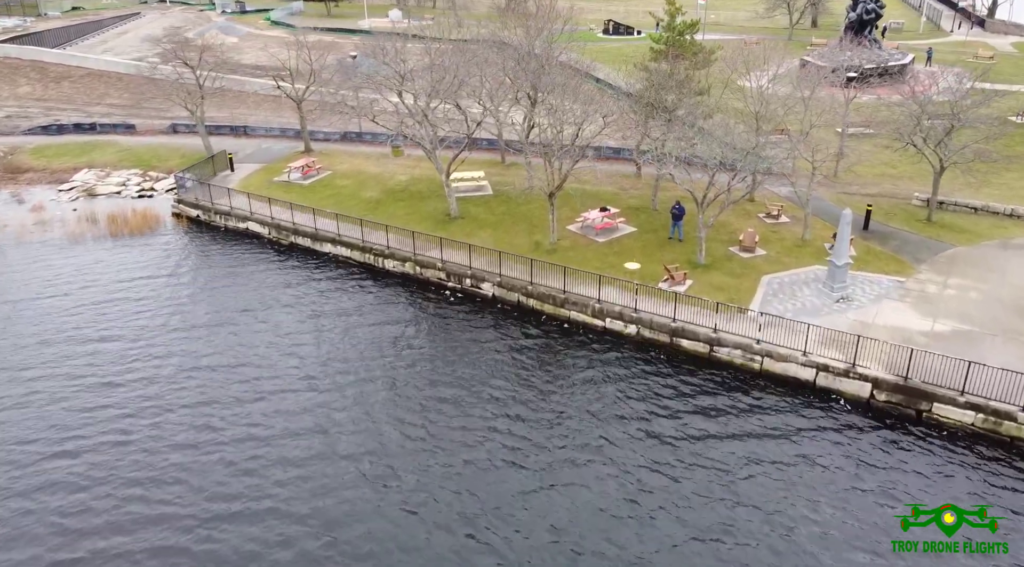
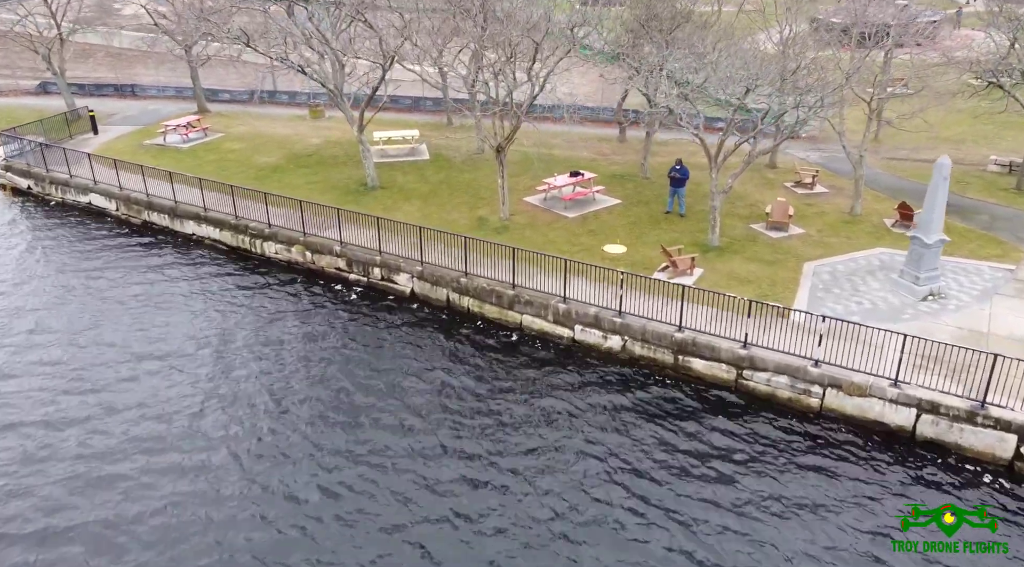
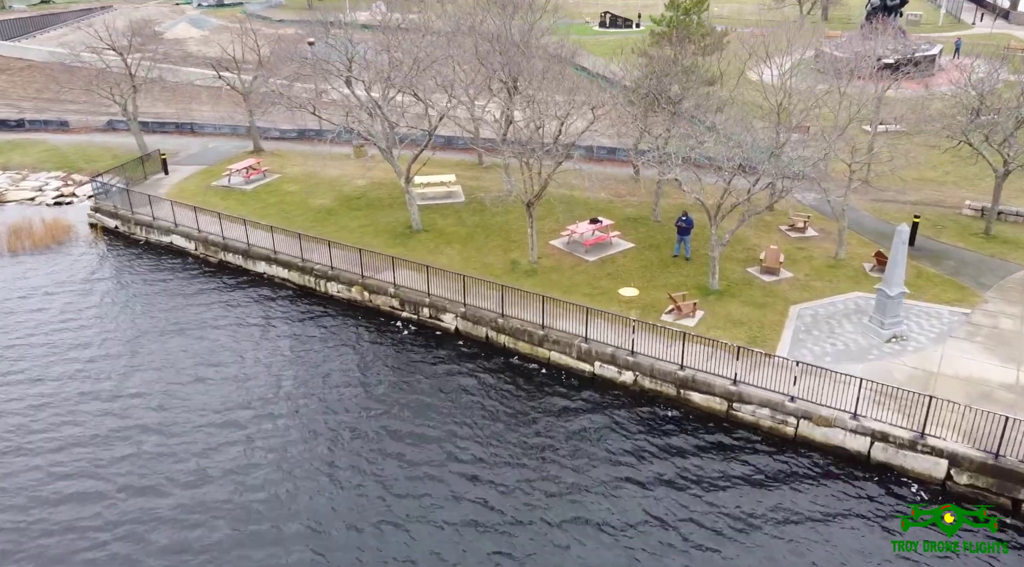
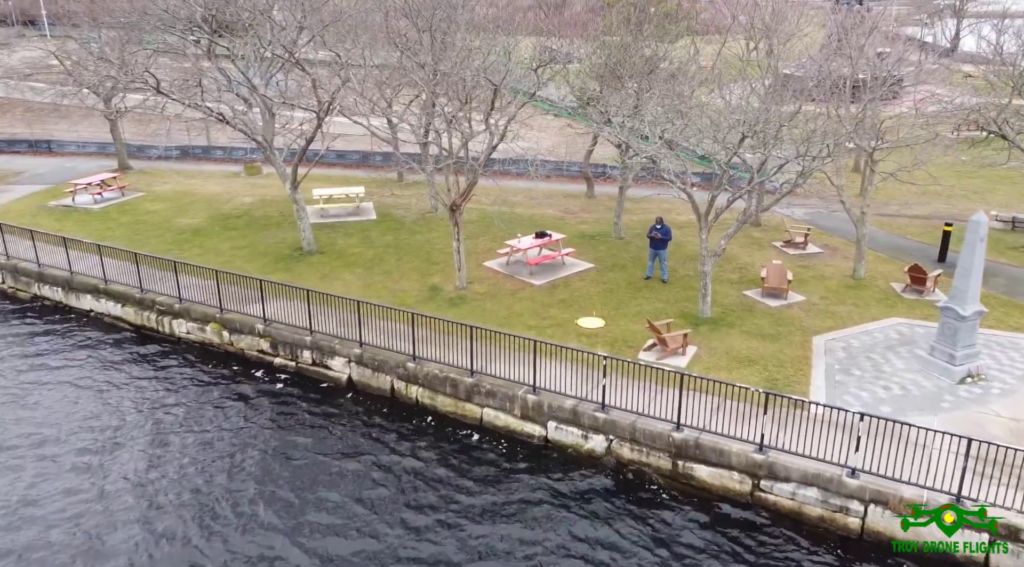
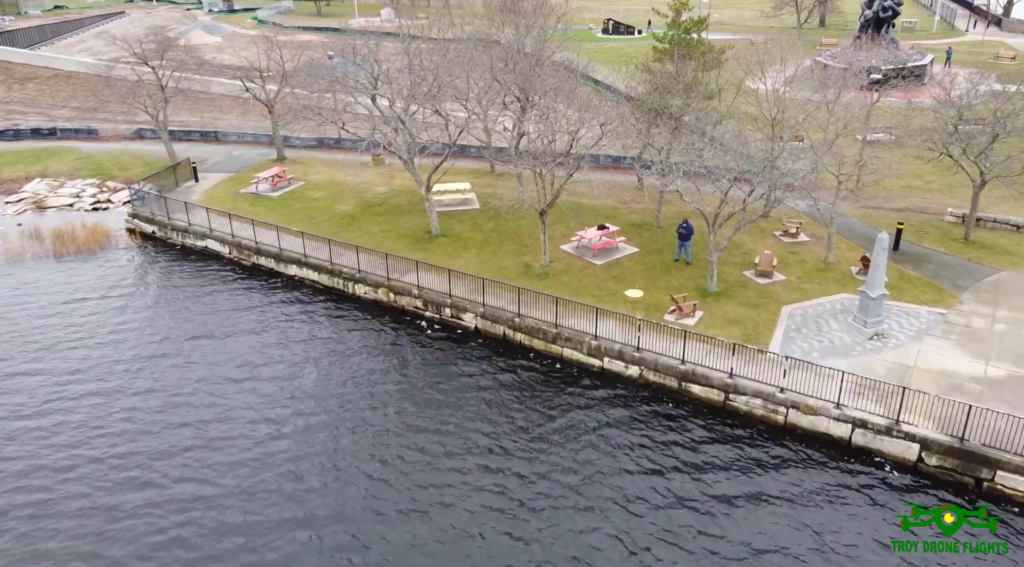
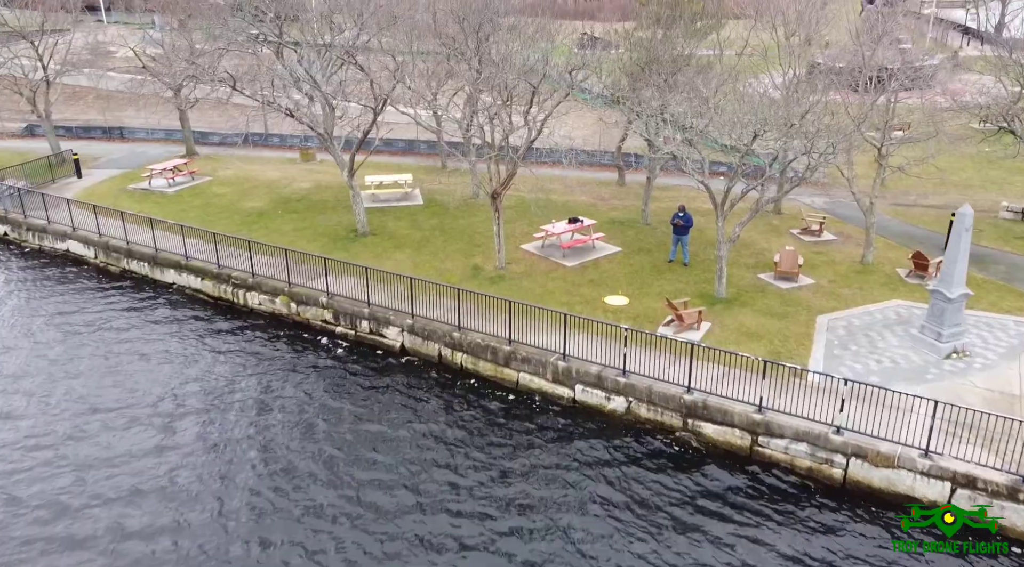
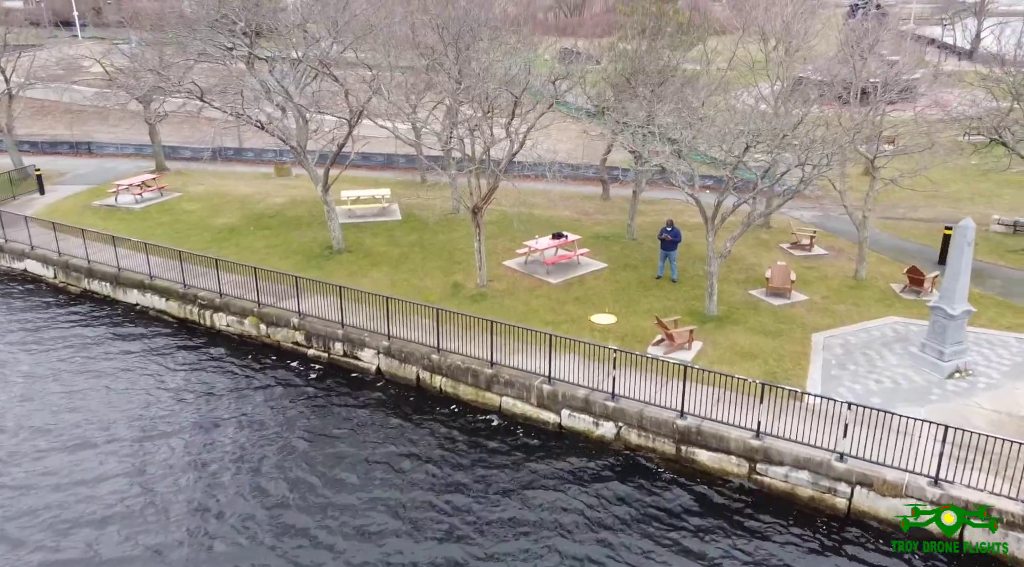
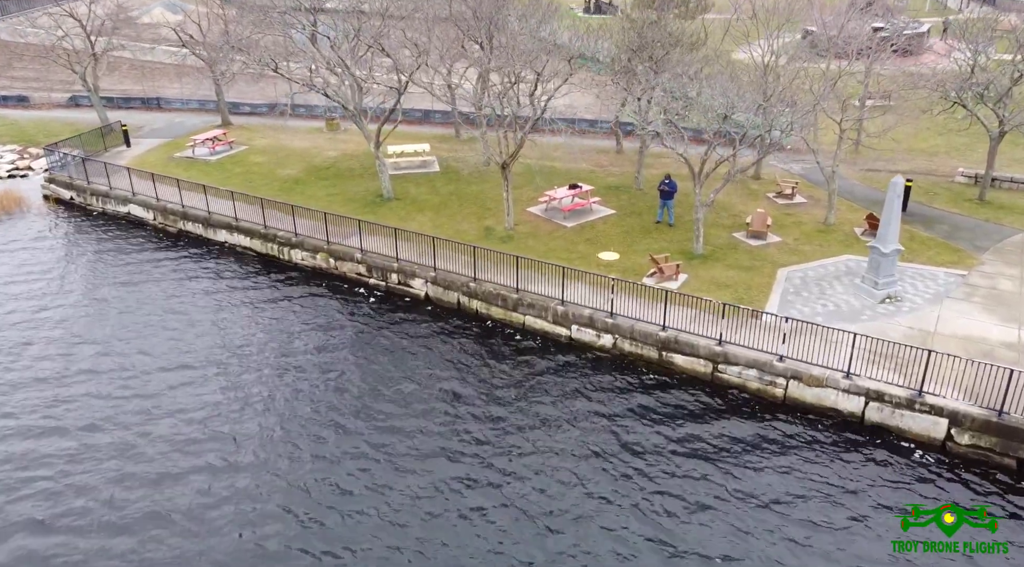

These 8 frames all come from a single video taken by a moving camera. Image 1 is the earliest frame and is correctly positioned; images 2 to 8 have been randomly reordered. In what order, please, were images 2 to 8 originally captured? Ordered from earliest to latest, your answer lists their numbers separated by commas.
5, 3, 8, 2, 6, 7, 4
